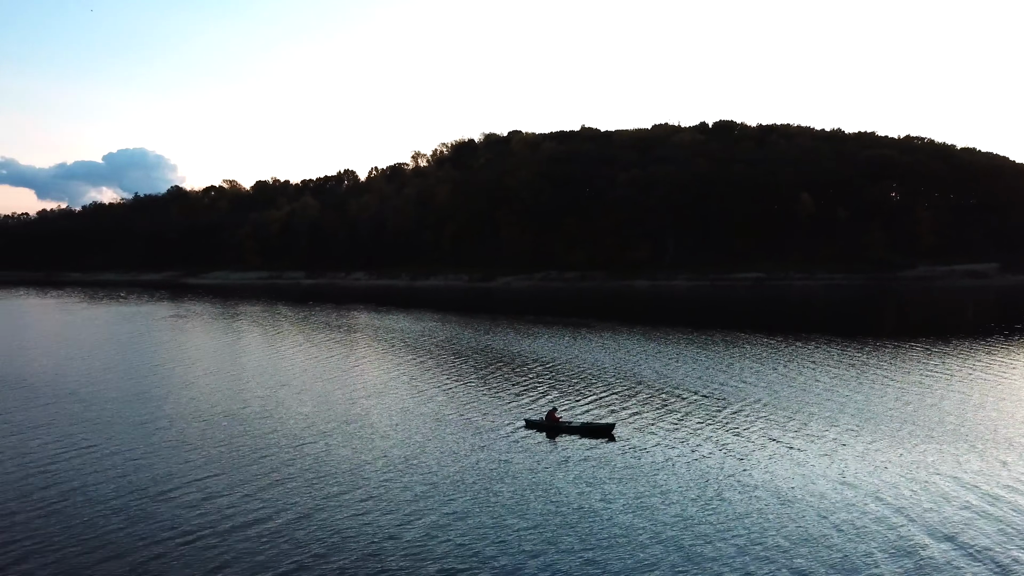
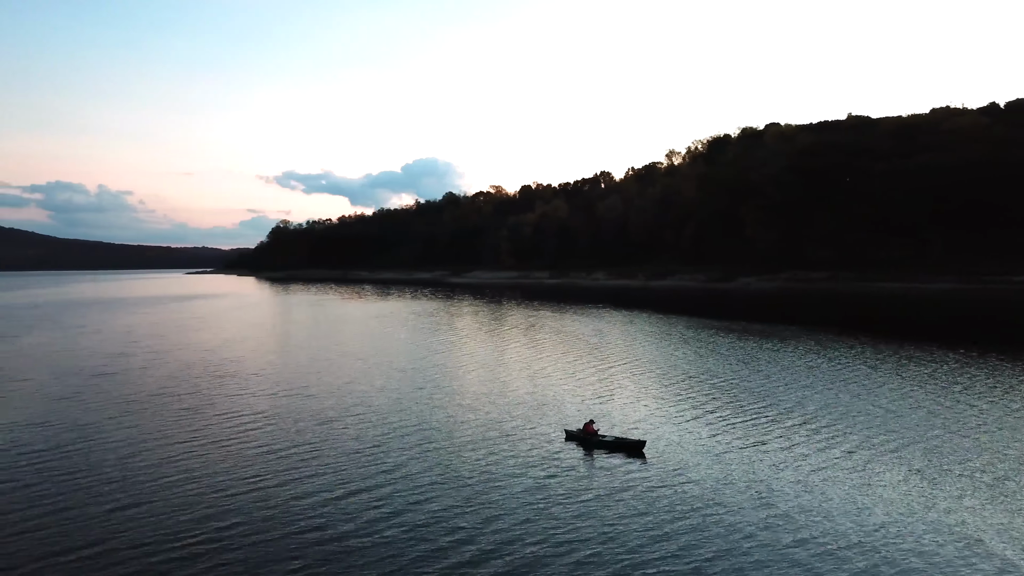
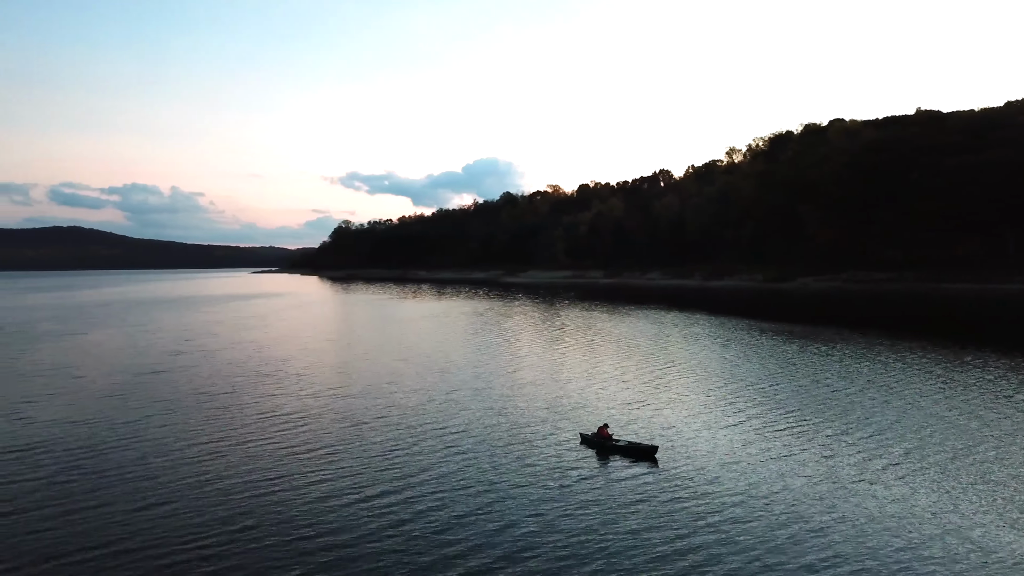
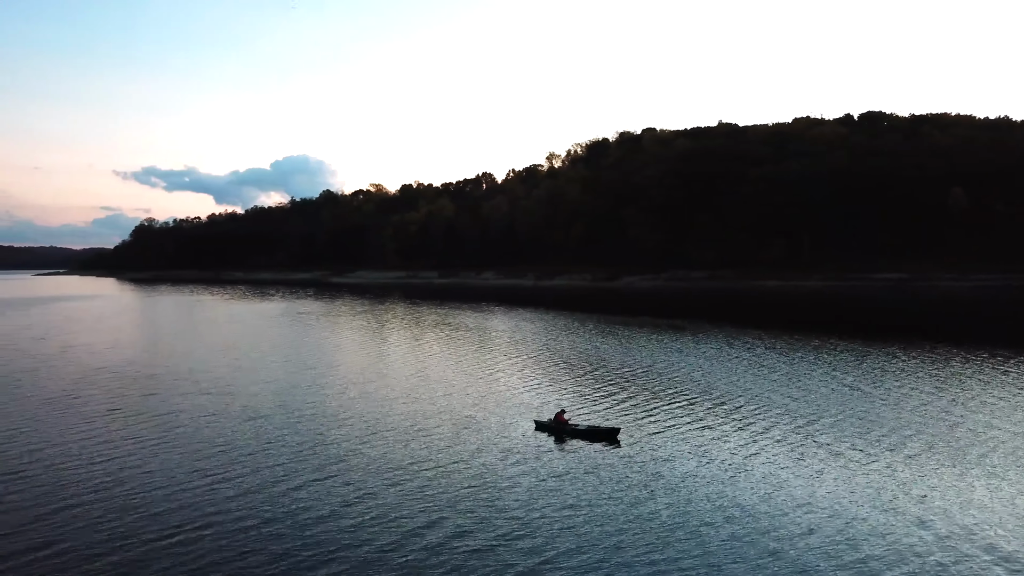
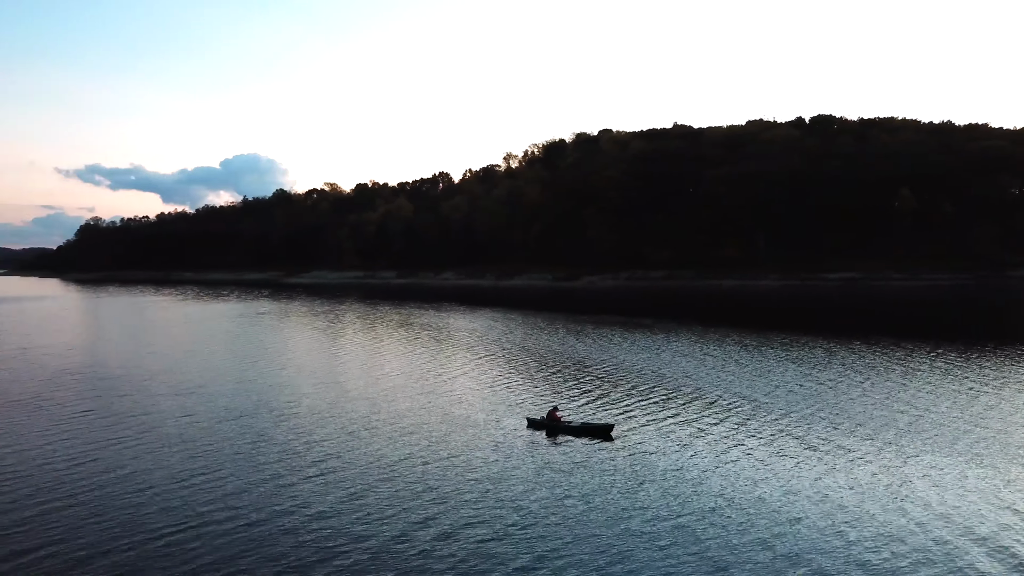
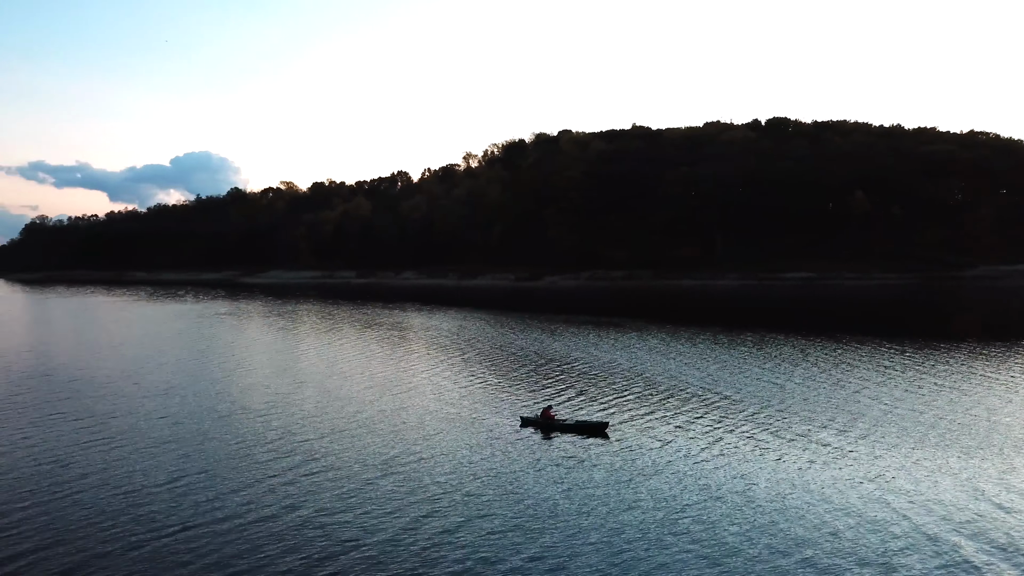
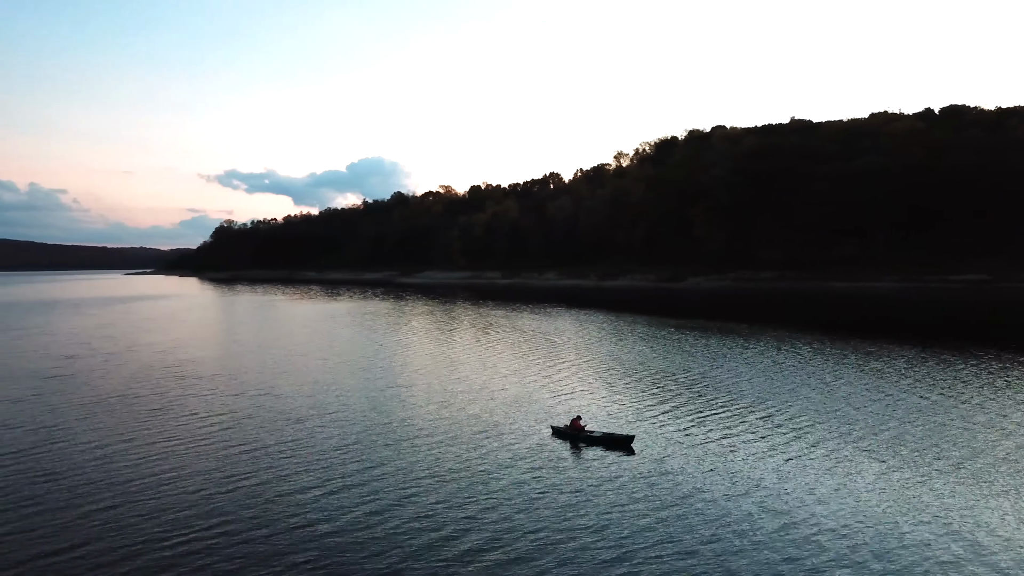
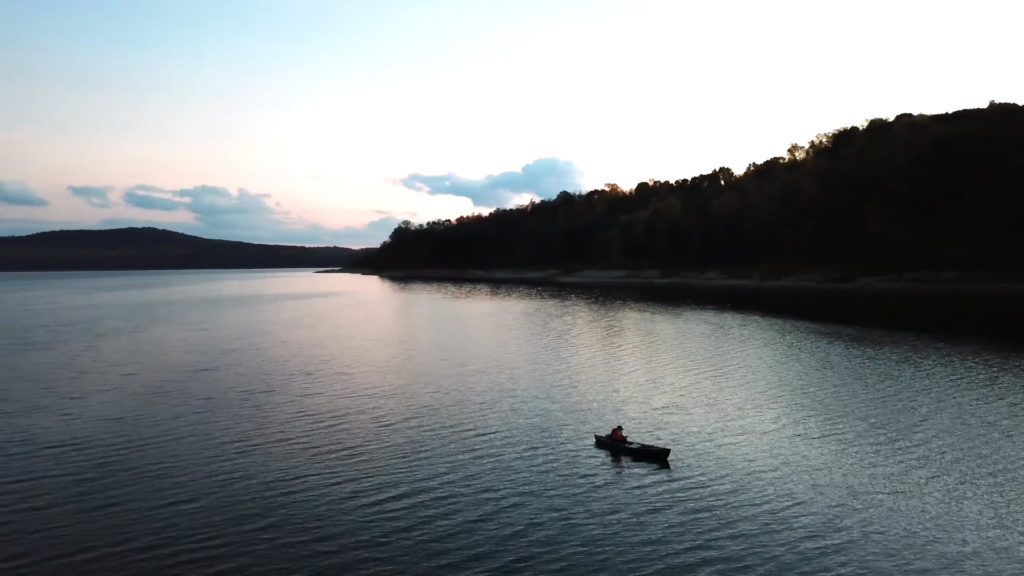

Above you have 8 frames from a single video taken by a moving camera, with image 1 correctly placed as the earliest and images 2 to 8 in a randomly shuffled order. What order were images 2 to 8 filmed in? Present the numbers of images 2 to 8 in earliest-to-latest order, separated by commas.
6, 5, 4, 7, 2, 3, 8
